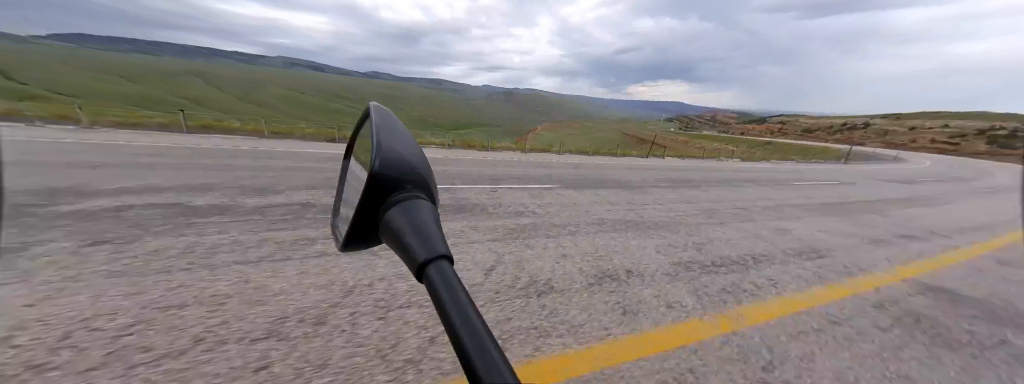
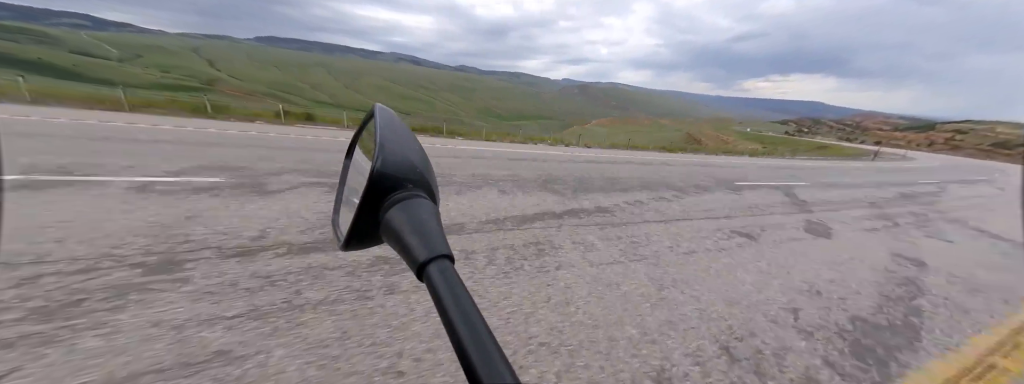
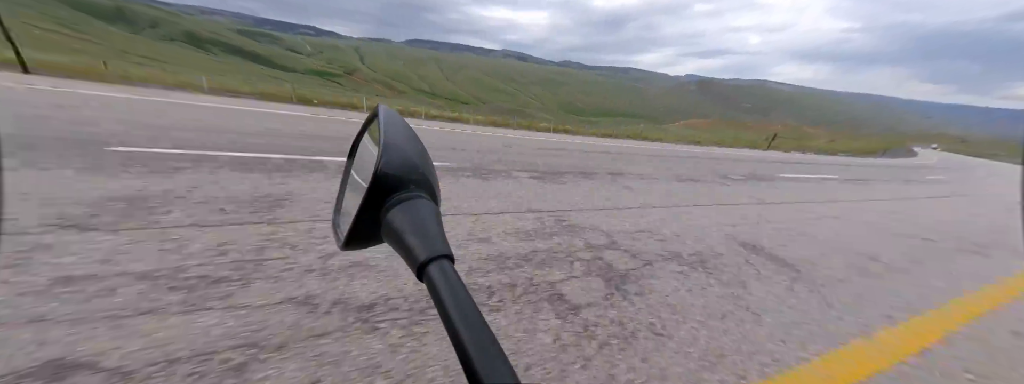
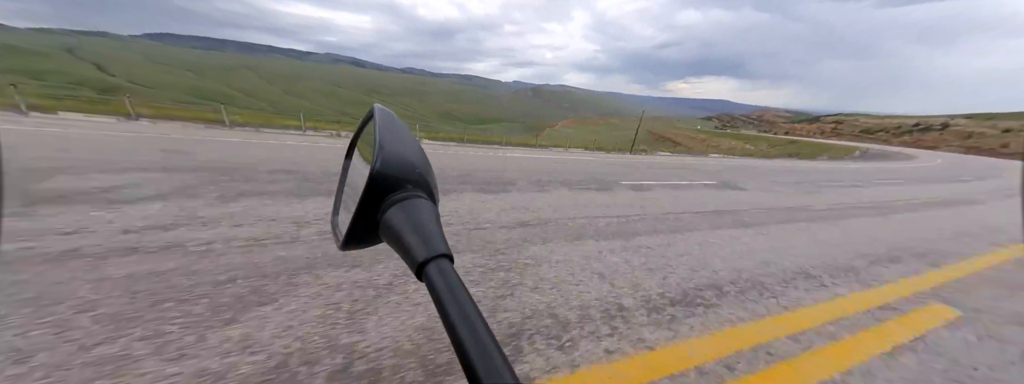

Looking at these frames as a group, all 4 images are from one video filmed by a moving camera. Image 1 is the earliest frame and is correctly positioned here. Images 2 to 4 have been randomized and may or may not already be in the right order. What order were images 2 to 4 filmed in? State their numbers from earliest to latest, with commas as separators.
4, 2, 3
